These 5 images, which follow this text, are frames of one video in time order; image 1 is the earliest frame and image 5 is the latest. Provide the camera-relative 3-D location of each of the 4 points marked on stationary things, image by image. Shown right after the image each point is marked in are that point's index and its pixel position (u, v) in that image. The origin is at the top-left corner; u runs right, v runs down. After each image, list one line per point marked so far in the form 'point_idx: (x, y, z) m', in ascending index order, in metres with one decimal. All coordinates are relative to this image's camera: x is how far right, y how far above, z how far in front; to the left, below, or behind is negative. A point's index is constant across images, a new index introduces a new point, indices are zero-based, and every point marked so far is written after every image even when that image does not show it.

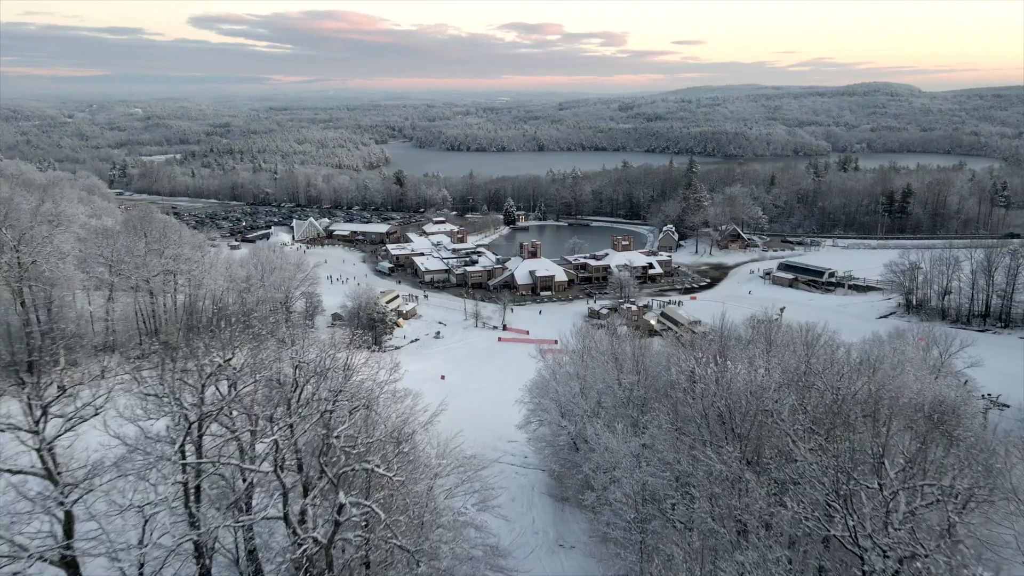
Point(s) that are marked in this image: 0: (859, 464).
0: (+3.8, -2.0, +6.5) m
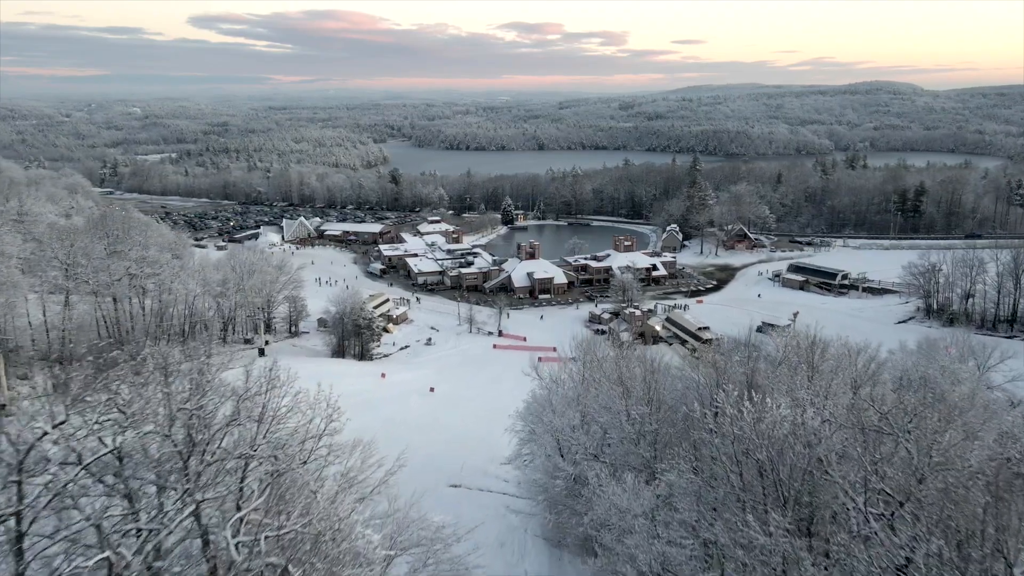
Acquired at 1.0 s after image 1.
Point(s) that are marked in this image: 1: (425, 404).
0: (+3.6, -2.1, +4.9) m
1: (-2.5, -3.6, +18.4) m
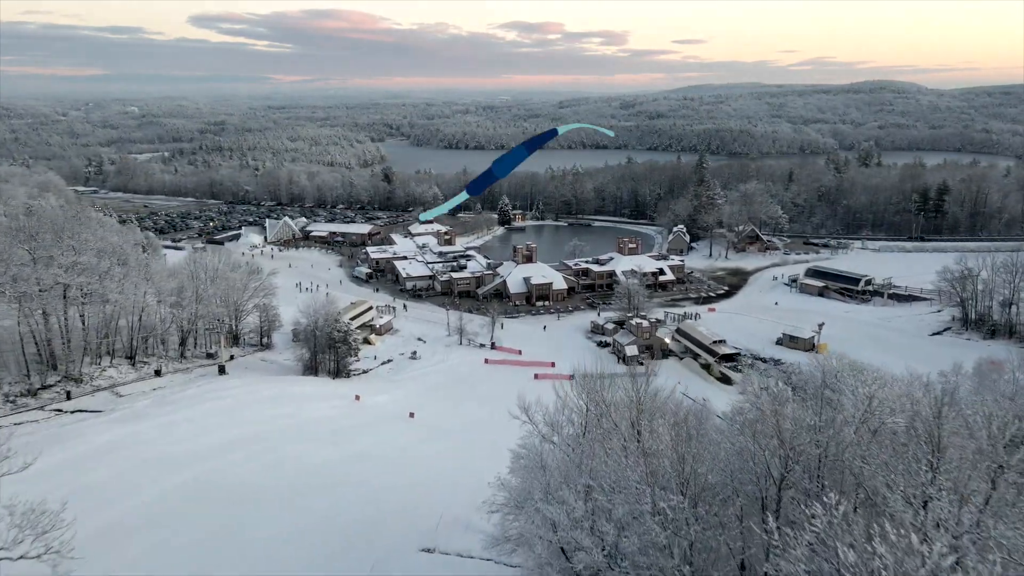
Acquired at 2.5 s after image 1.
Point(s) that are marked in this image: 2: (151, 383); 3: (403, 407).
0: (+3.4, -2.4, +2.4) m
1: (-2.8, -3.9, +15.9) m
2: (-10.6, -2.8, +17.7) m
3: (-3.3, -3.6, +18.0) m
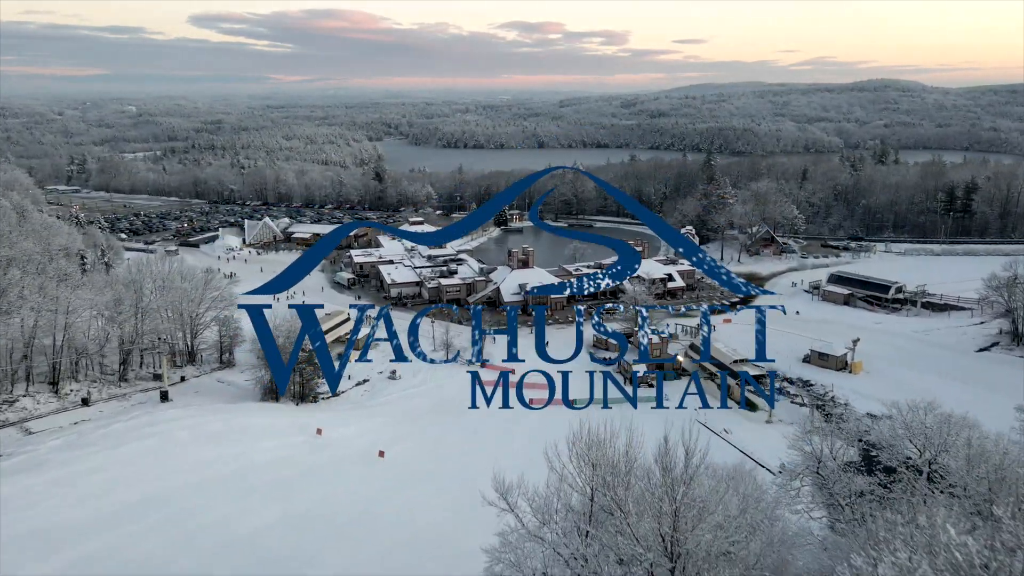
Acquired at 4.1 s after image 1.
0: (+3.1, -2.8, -0.3) m
1: (-3.1, -4.2, +13.2) m
2: (-10.9, -3.2, +15.0) m
3: (-3.6, -4.0, +15.3) m
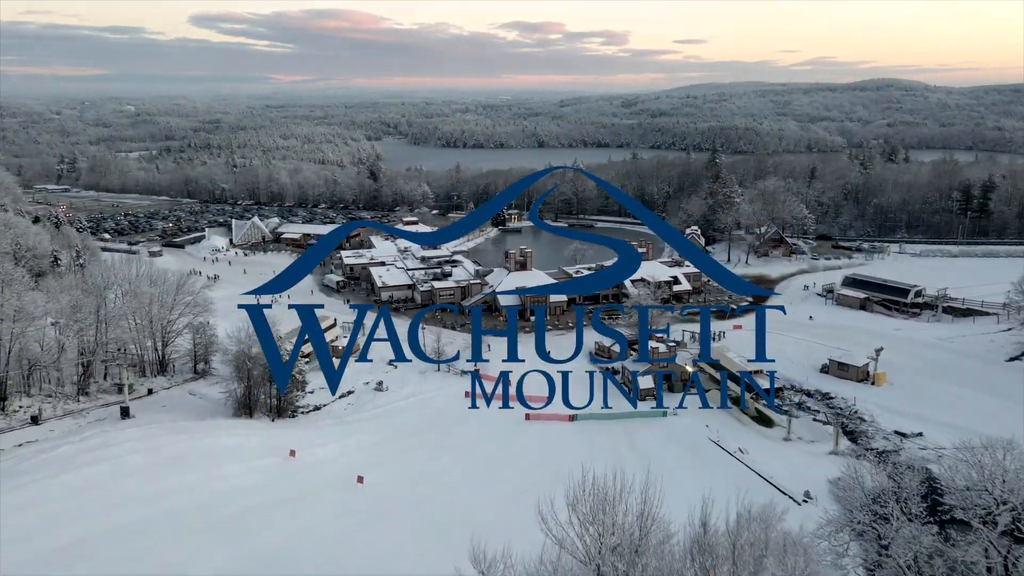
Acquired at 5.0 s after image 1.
0: (+2.9, -2.9, -1.8) m
1: (-3.2, -4.4, +11.7) m
2: (-11.1, -3.3, +13.5) m
3: (-3.7, -4.1, +13.8) m
